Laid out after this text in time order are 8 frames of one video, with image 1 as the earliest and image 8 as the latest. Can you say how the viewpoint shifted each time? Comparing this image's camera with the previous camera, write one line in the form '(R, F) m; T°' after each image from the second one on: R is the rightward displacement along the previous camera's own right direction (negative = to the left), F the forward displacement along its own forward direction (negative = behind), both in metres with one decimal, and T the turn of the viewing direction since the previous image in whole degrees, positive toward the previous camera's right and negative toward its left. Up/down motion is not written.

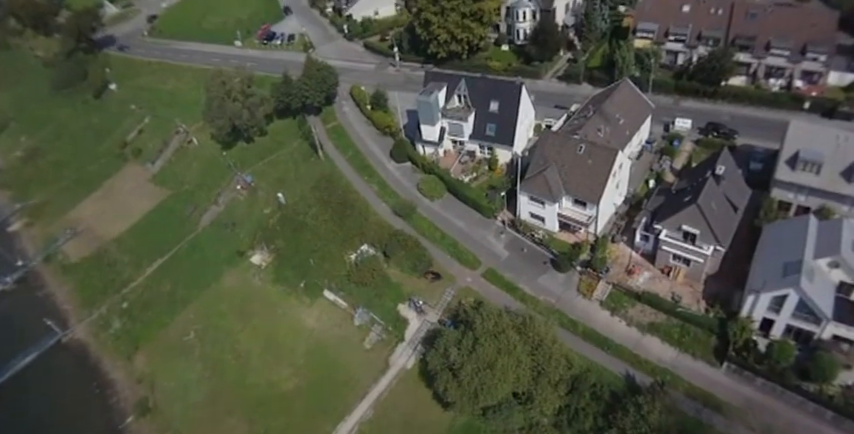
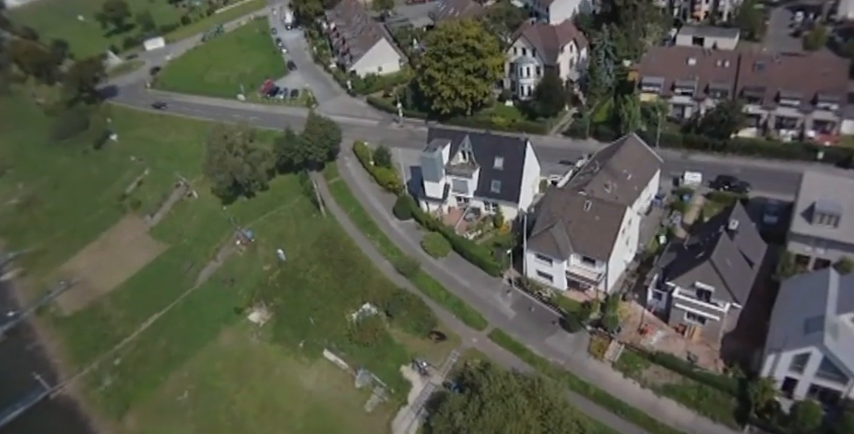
(+0.4, +1.5) m; -1°
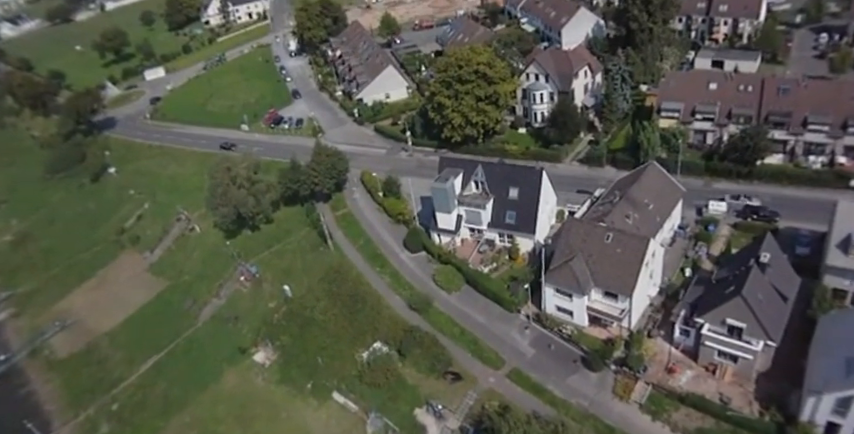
(-1.0, +2.4) m; 0°
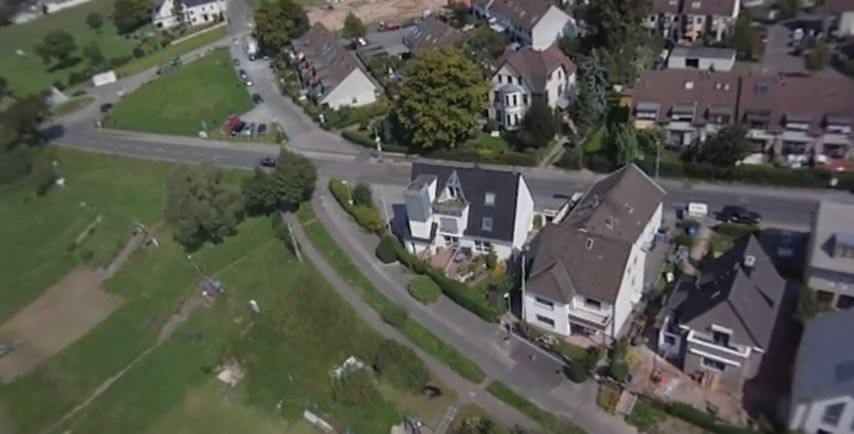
(-0.4, +2.3) m; +3°
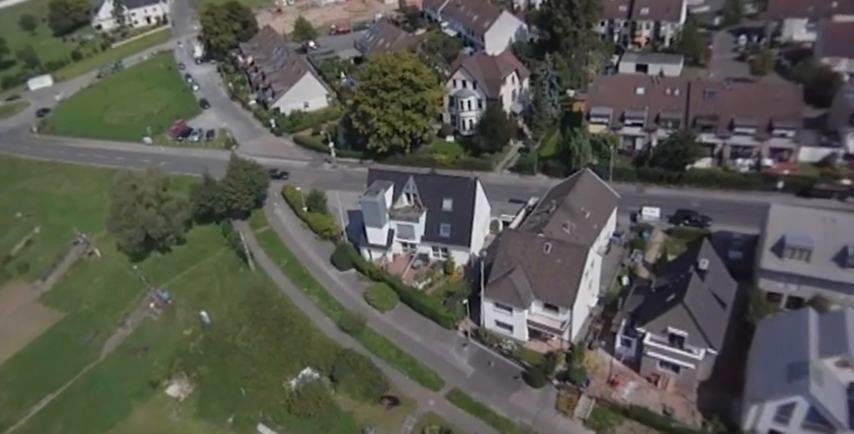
(+0.3, +0.7) m; +4°
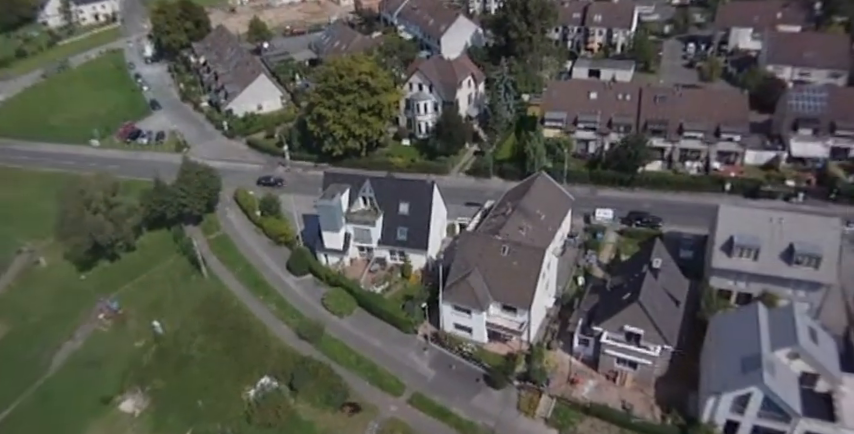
(-1.7, +0.5) m; +6°
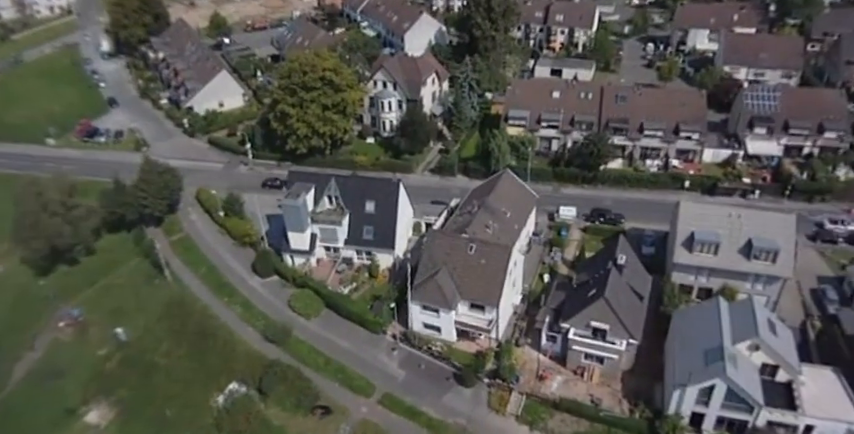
(-1.1, +0.3) m; +4°
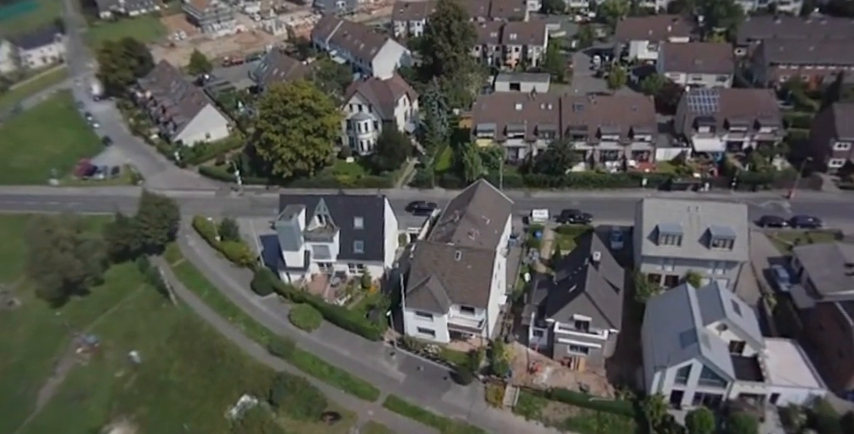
(-3.2, -3.1) m; +5°
